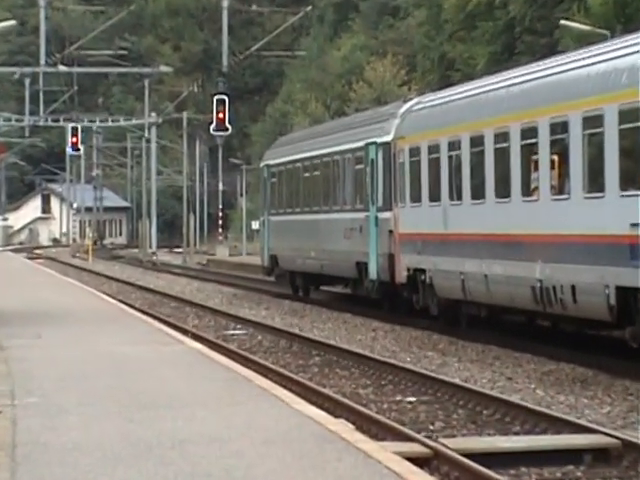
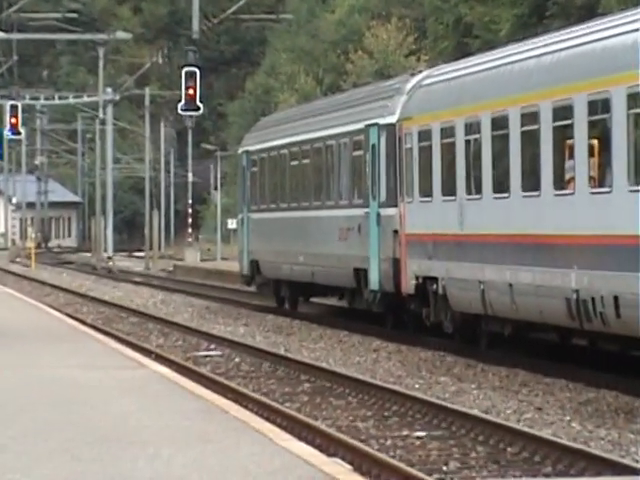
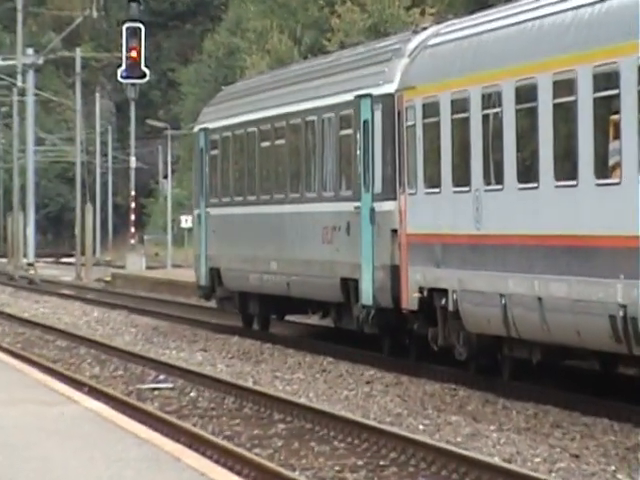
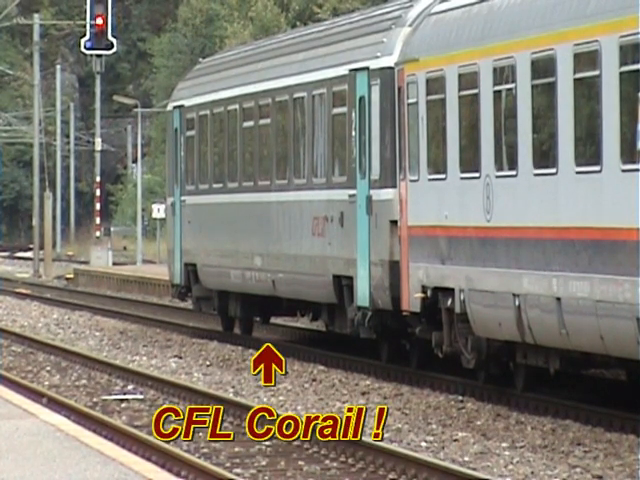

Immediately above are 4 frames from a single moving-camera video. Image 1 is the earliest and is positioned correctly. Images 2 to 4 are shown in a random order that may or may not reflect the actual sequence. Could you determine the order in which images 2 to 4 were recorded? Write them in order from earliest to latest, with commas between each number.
2, 3, 4
